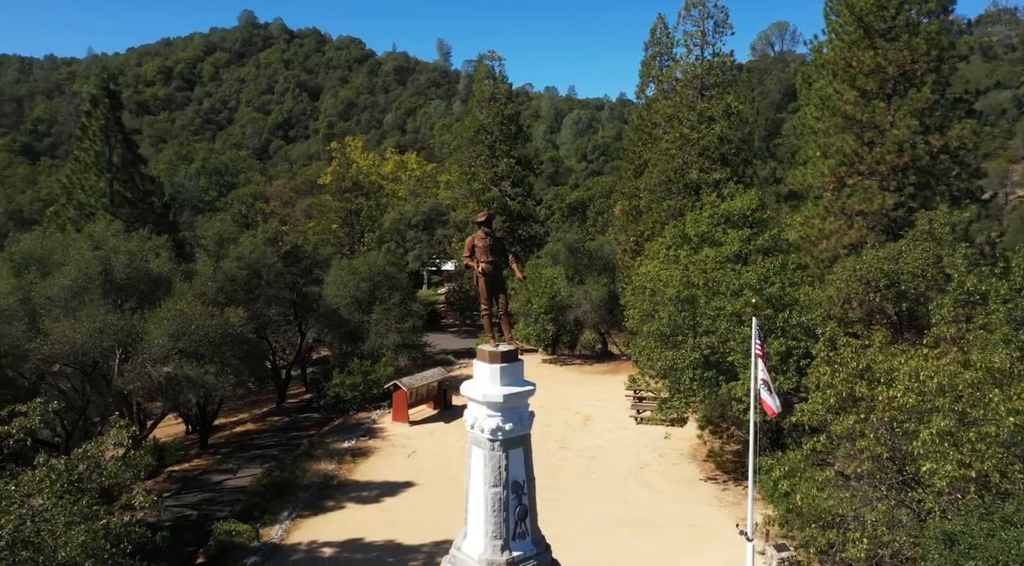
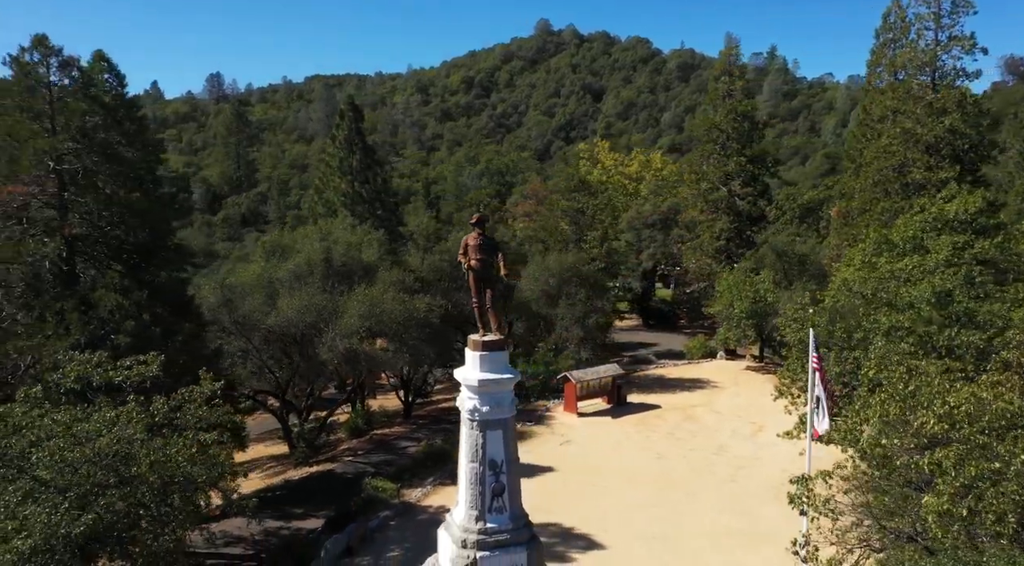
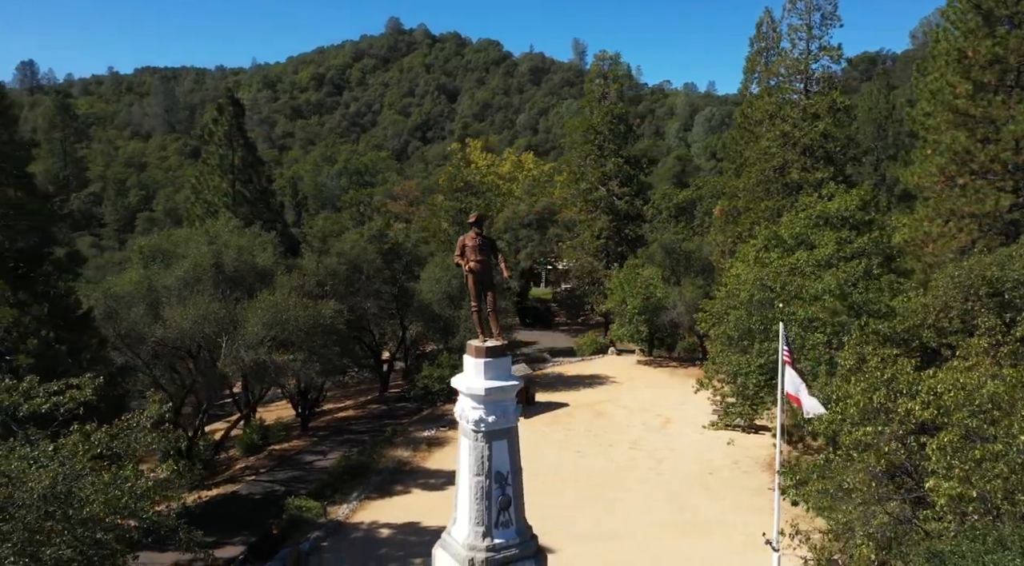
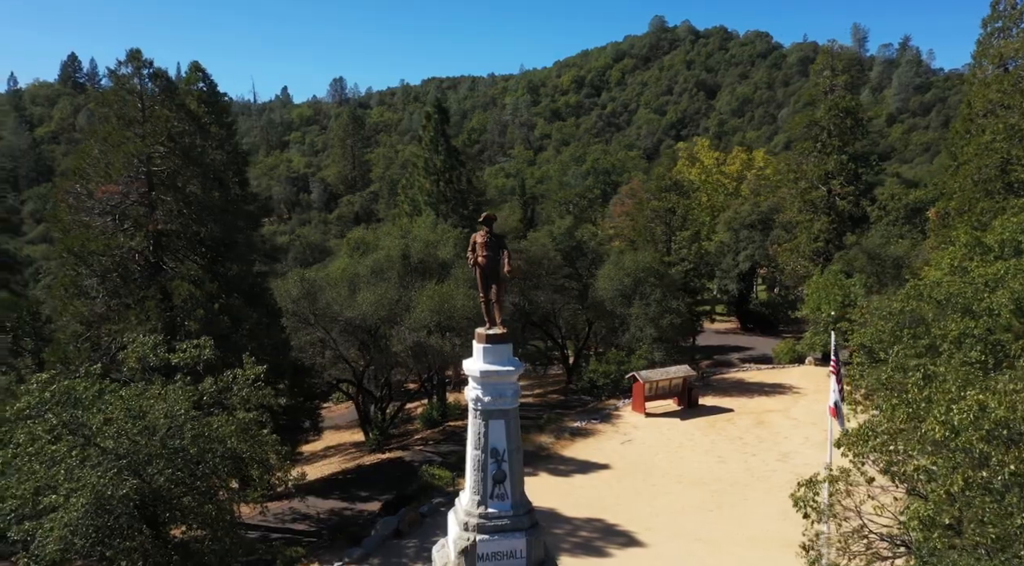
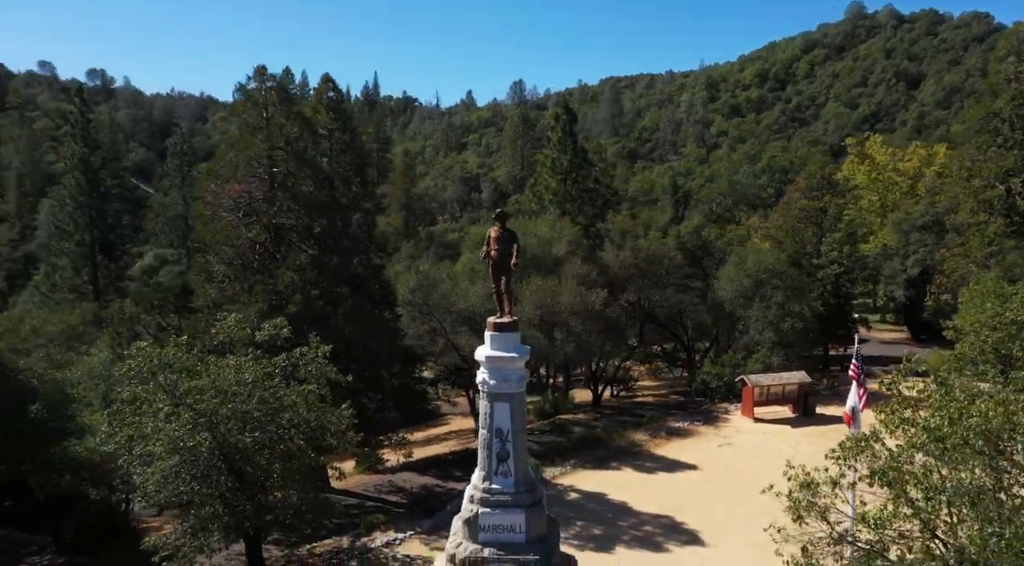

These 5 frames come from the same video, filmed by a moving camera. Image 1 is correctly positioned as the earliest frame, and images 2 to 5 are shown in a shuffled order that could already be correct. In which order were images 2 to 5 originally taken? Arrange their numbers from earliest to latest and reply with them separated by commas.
3, 2, 4, 5
